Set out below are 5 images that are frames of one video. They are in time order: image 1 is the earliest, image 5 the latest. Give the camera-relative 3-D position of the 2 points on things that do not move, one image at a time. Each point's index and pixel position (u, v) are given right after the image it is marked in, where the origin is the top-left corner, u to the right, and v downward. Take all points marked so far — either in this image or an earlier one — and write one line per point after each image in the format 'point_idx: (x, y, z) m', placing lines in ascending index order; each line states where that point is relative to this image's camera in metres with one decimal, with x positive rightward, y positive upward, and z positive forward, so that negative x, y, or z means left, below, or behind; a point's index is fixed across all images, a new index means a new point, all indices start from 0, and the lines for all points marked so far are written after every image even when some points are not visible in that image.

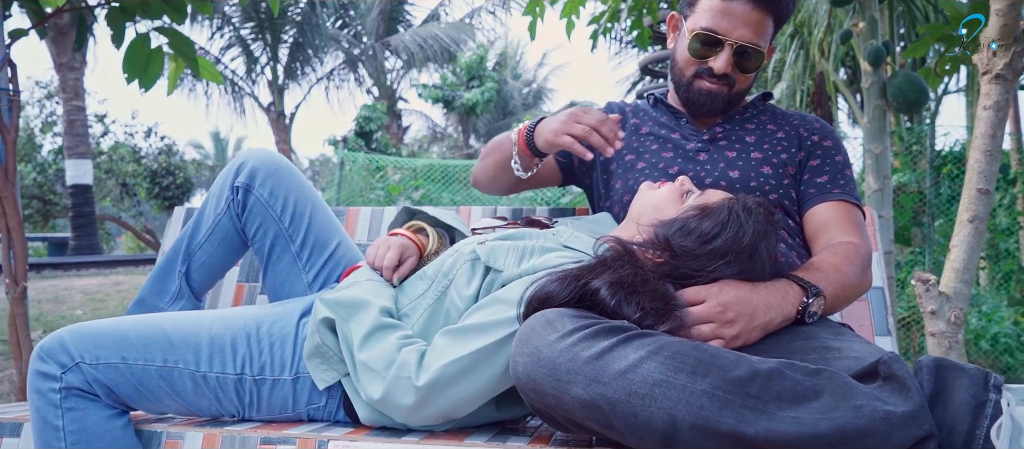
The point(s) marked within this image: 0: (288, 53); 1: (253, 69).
0: (-5.2, +4.1, +16.4) m
1: (-6.0, +3.7, +16.3) m
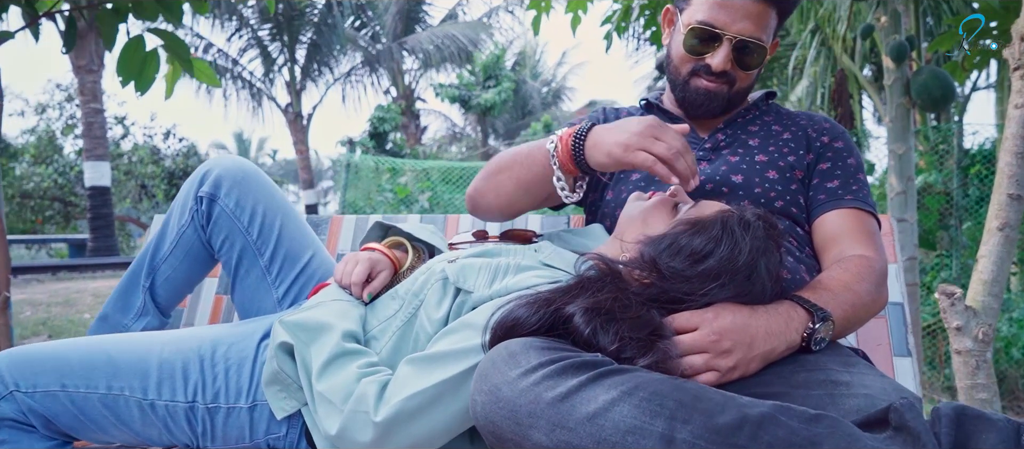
0: (-4.8, +4.0, +16.4) m
1: (-5.6, +3.6, +16.3) m
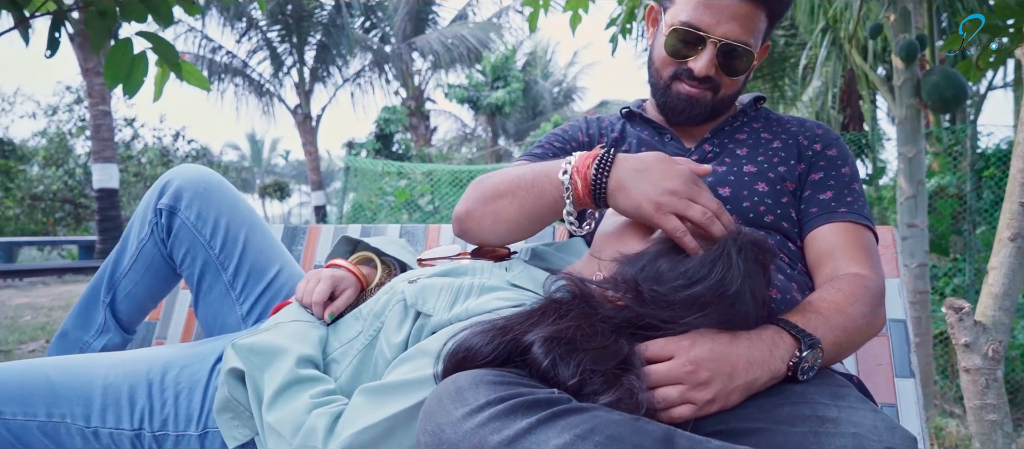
0: (-4.6, +4.0, +16.4) m
1: (-5.4, +3.6, +16.3) m
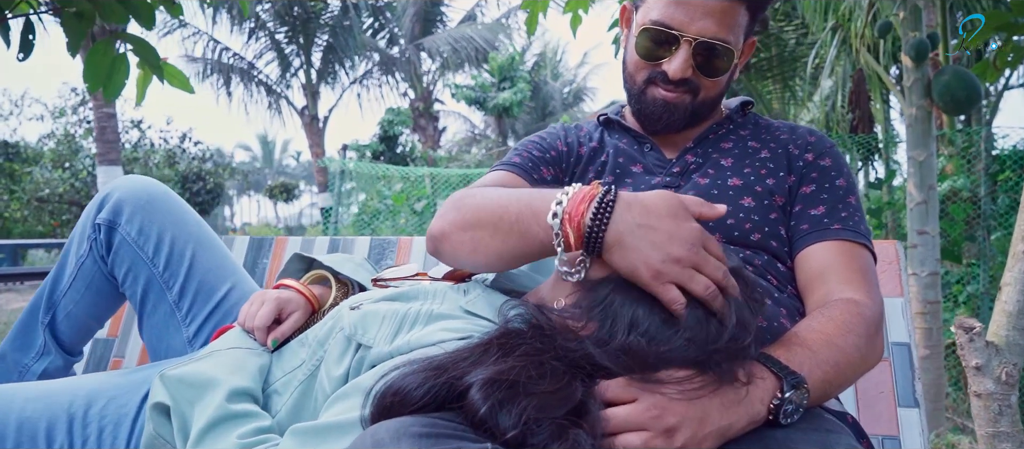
0: (-4.5, +3.9, +16.3) m
1: (-5.3, +3.5, +16.2) m
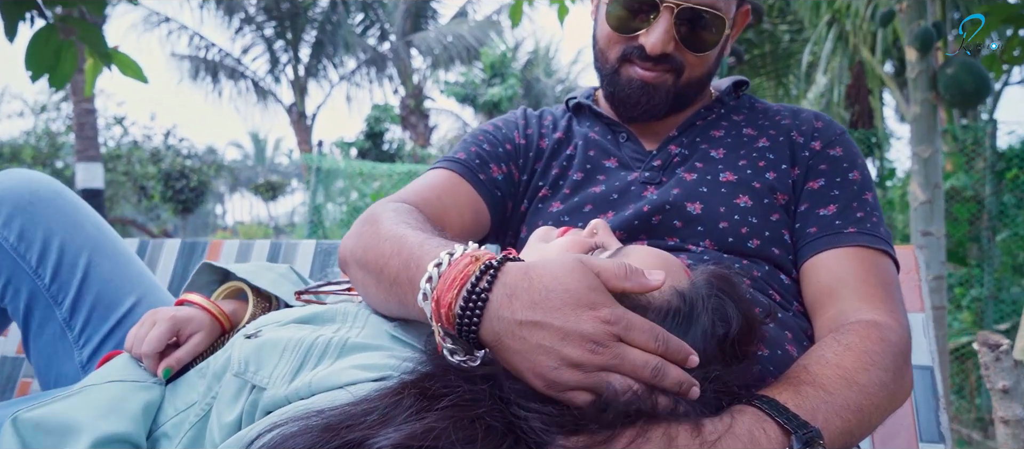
0: (-4.7, +4.0, +15.9) m
1: (-5.5, +3.6, +15.9) m
